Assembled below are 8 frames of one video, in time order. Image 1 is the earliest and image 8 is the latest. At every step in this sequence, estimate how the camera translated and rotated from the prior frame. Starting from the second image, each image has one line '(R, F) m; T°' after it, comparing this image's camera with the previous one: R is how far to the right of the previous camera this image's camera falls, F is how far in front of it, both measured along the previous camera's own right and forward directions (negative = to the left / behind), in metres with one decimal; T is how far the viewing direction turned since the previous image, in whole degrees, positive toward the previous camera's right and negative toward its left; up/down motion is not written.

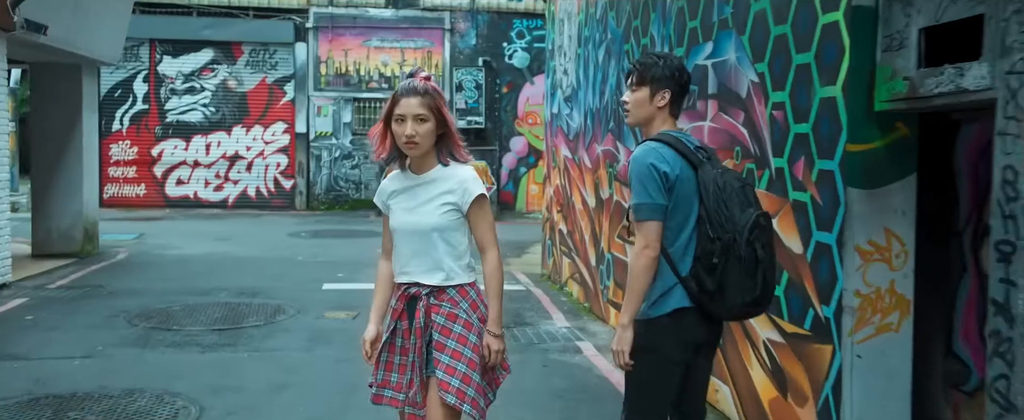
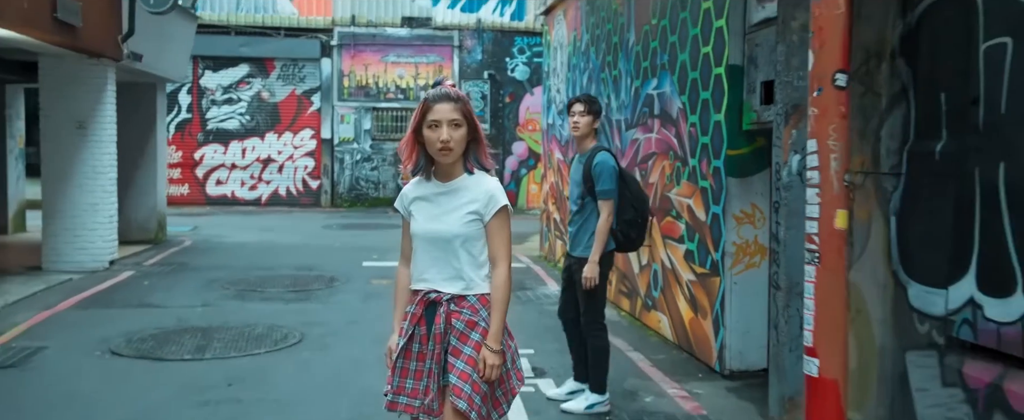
(0.0, -2.2) m; 0°
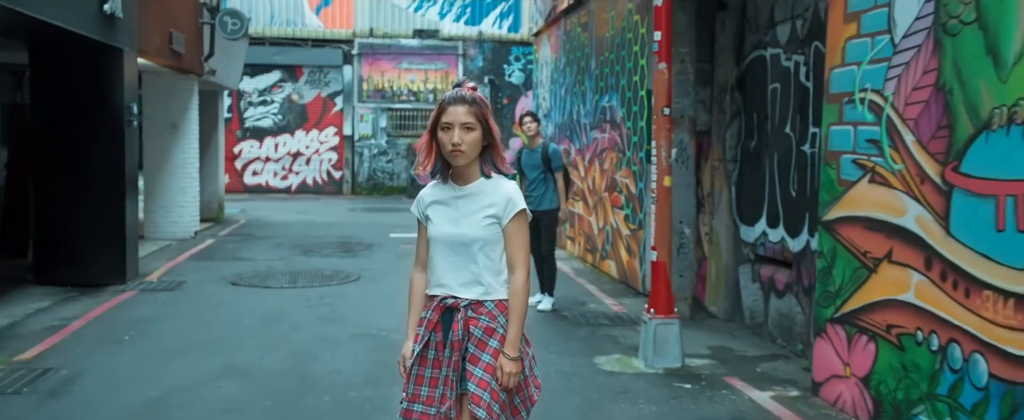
(+0.1, -2.9) m; 0°
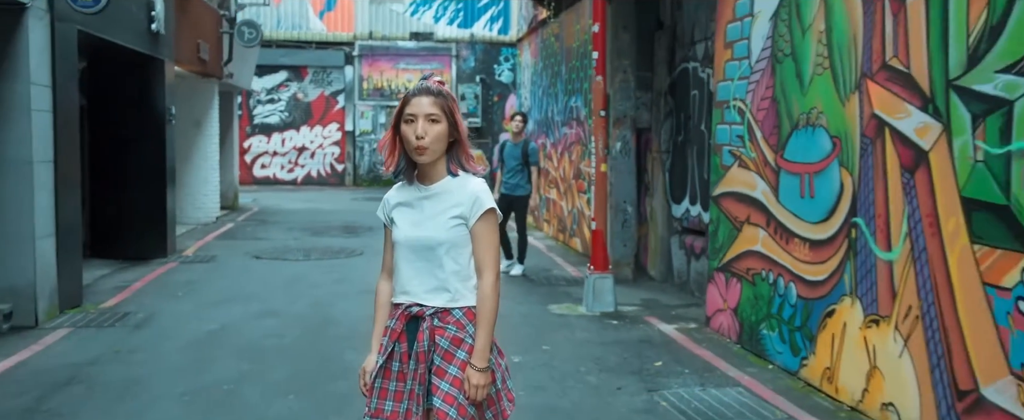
(+0.3, -1.7) m; 0°
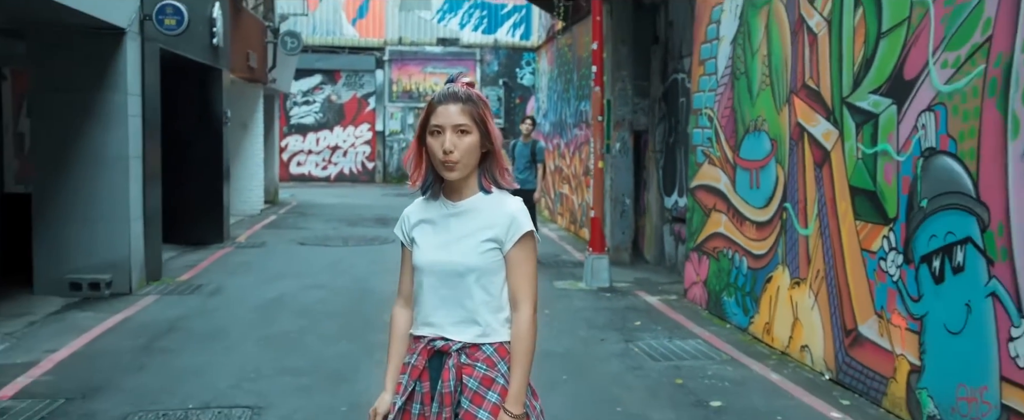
(+0.2, -1.4) m; -2°
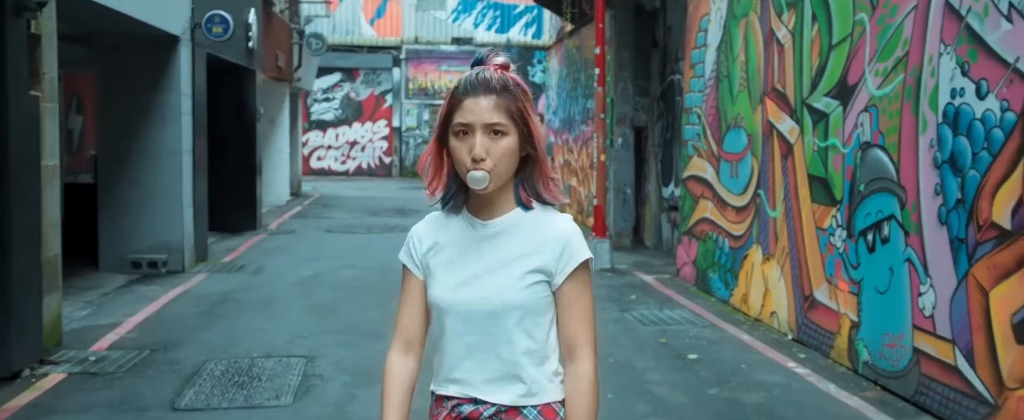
(0.0, -1.0) m; -1°
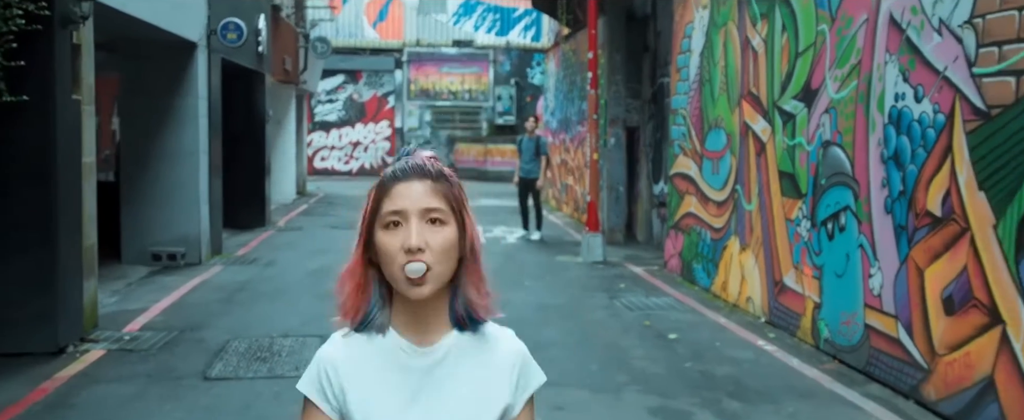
(0.0, -0.6) m; 0°
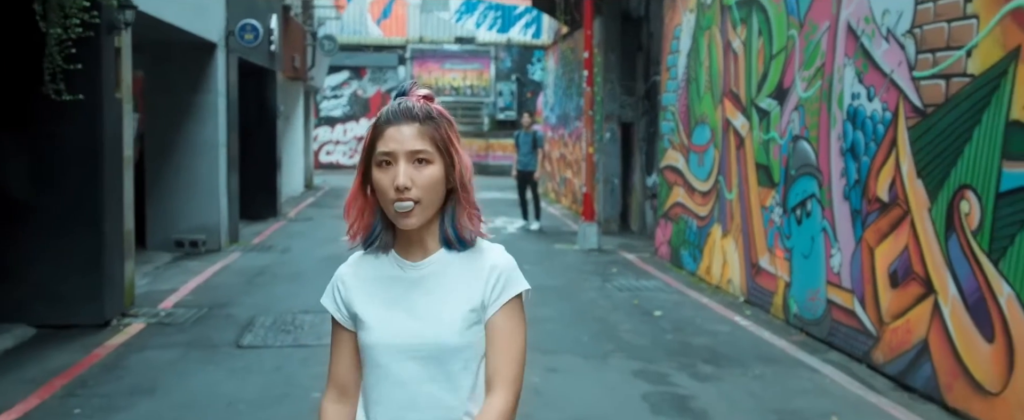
(0.0, -0.6) m; 0°
